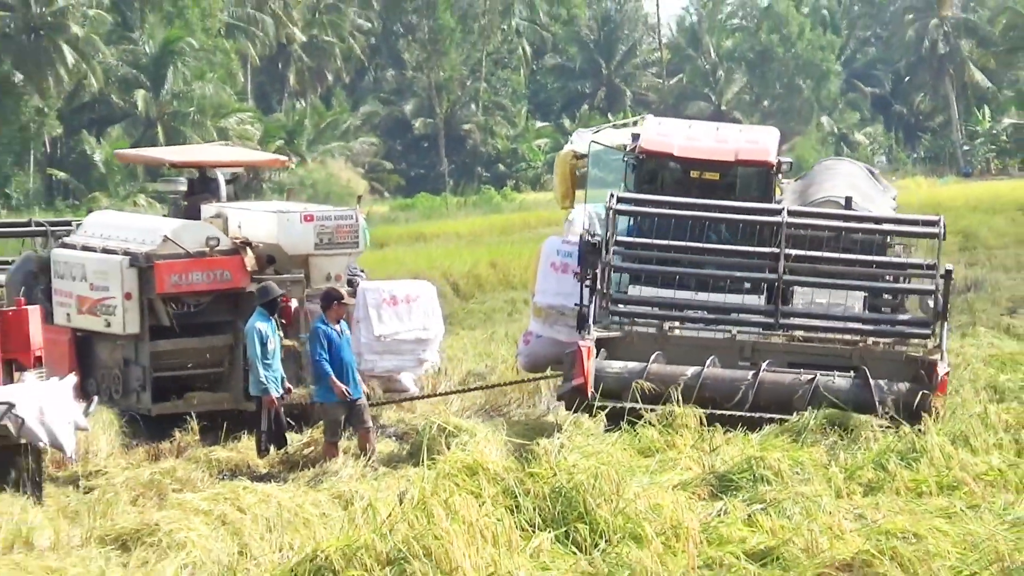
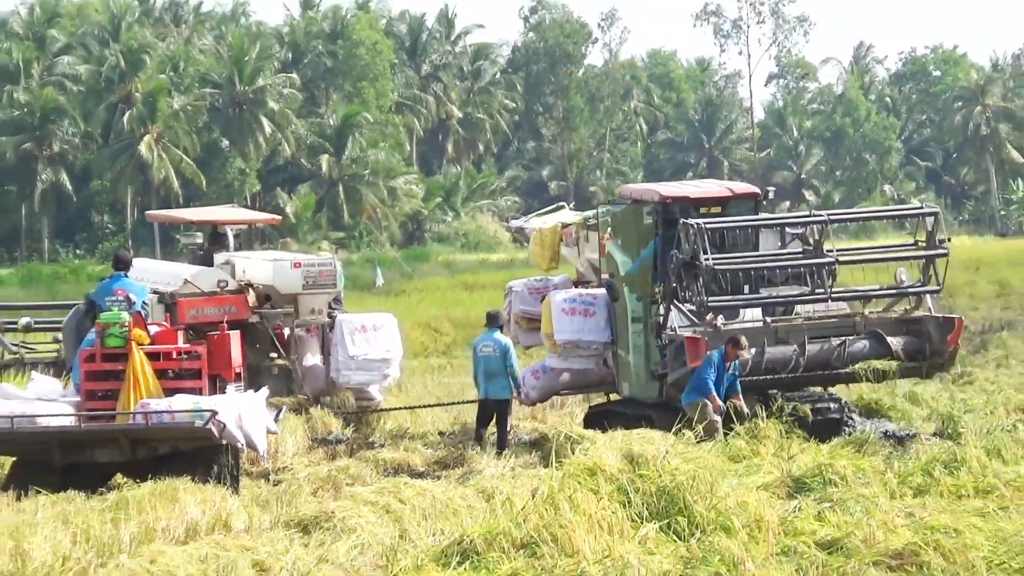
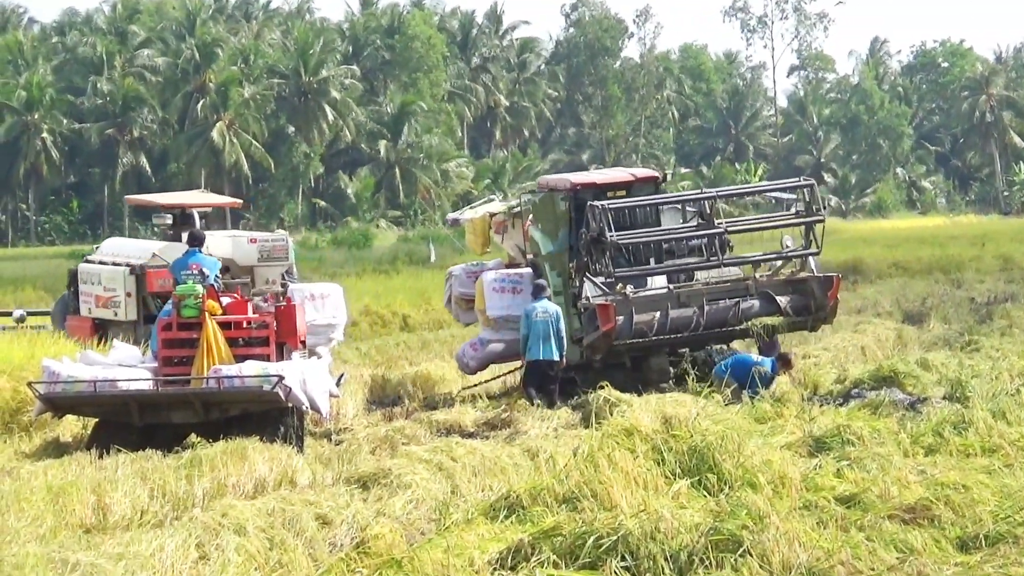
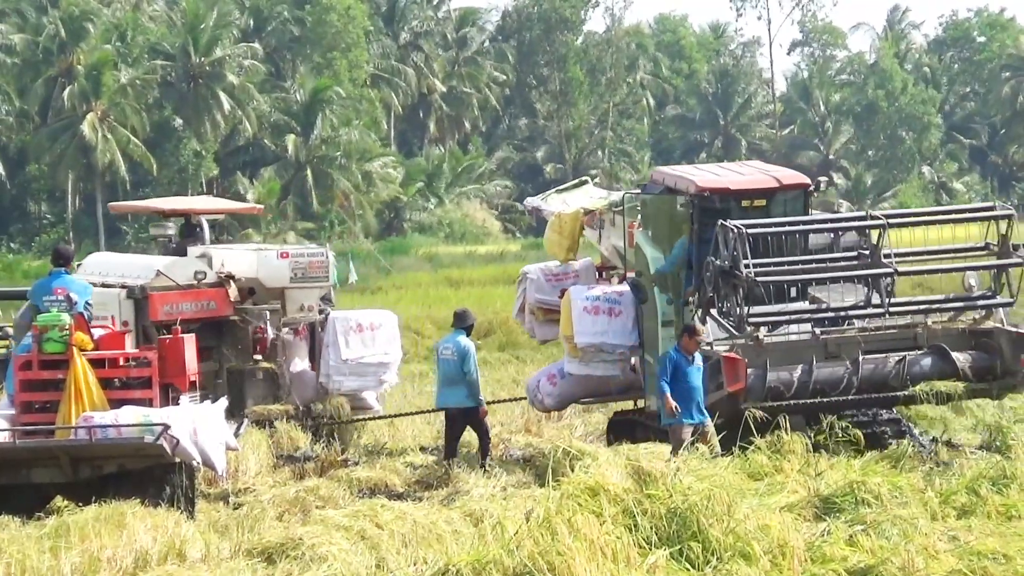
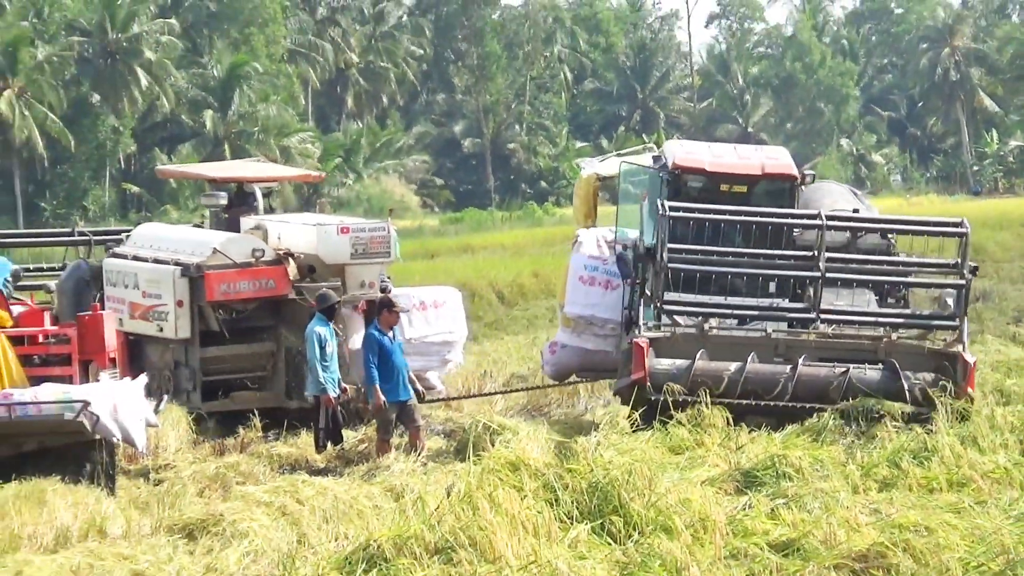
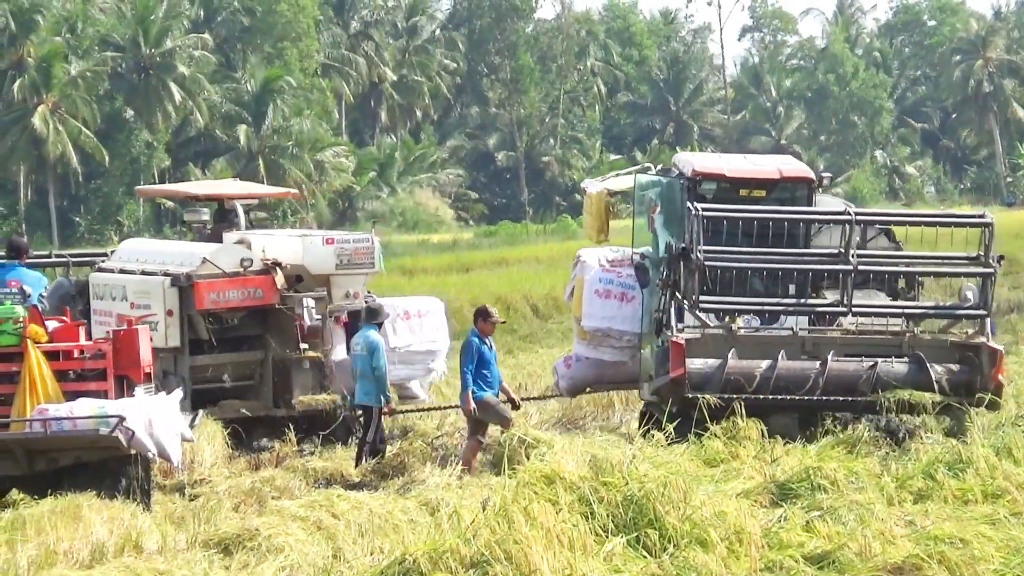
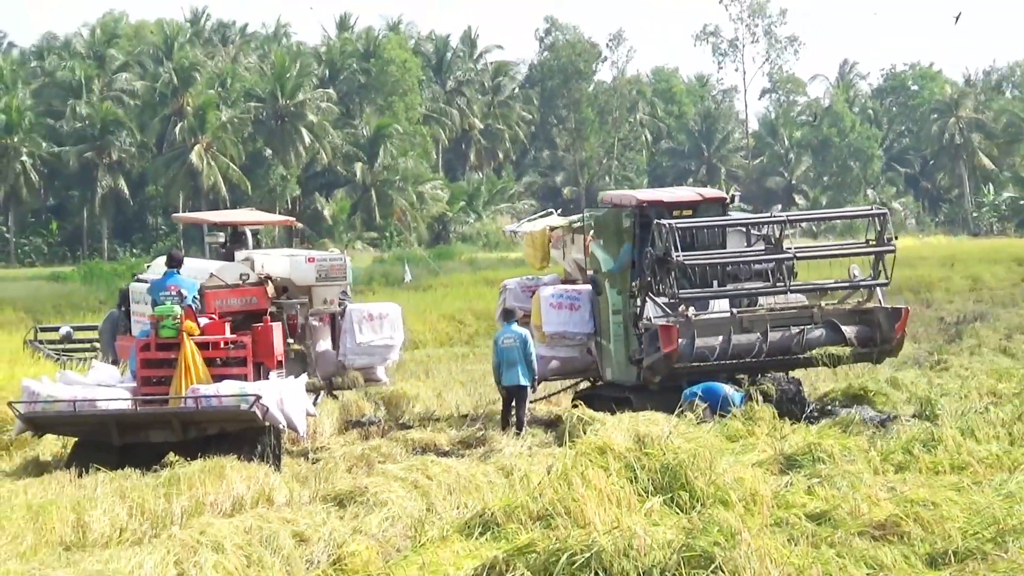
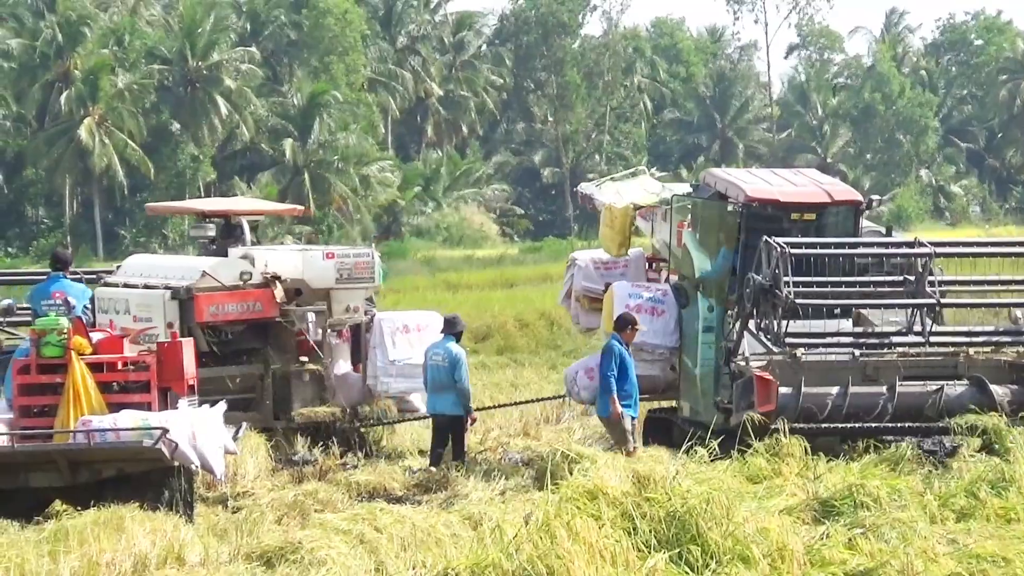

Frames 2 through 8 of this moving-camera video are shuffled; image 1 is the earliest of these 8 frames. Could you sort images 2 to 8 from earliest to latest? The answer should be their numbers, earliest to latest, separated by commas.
5, 6, 8, 4, 2, 7, 3
